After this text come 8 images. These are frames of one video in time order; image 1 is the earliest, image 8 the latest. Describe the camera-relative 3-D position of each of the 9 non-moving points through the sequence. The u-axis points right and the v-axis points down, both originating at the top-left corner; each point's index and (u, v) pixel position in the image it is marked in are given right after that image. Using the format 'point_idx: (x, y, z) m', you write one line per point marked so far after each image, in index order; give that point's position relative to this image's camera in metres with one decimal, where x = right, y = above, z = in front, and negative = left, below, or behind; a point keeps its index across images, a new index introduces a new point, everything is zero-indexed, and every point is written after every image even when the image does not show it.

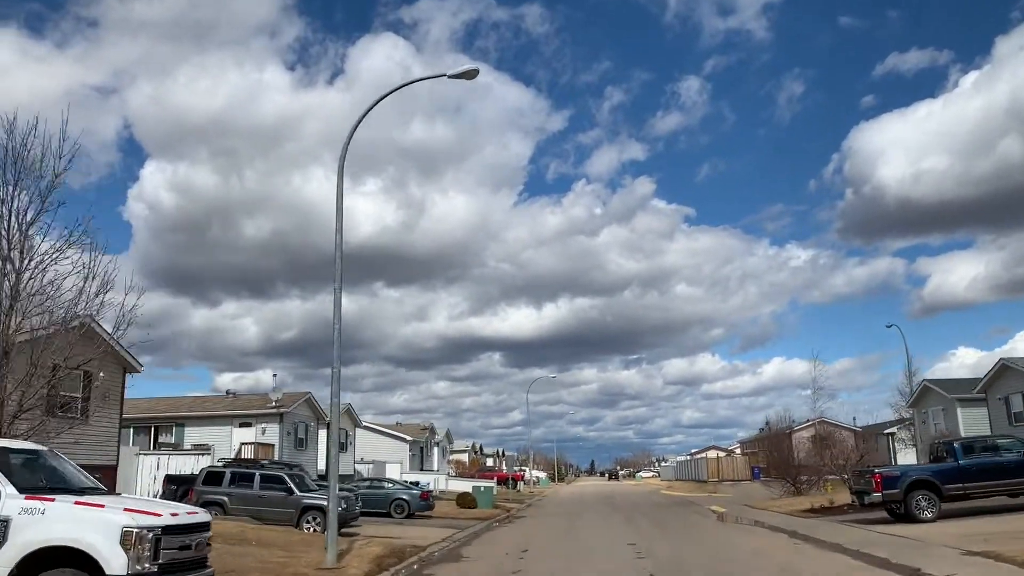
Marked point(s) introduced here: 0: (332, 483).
0: (-3.4, -3.6, +14.5) m
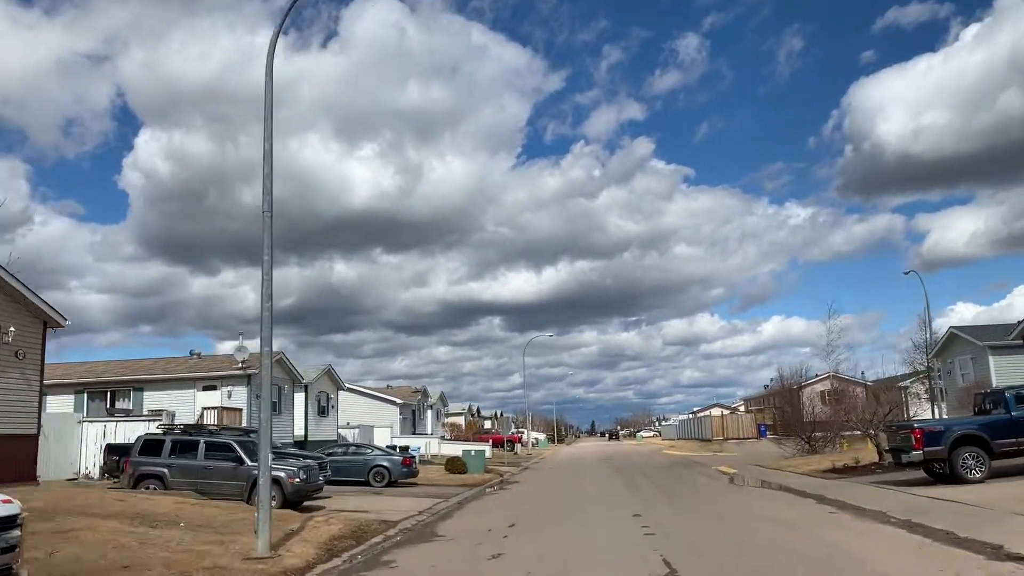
0: (-3.8, -2.4, +11.6) m
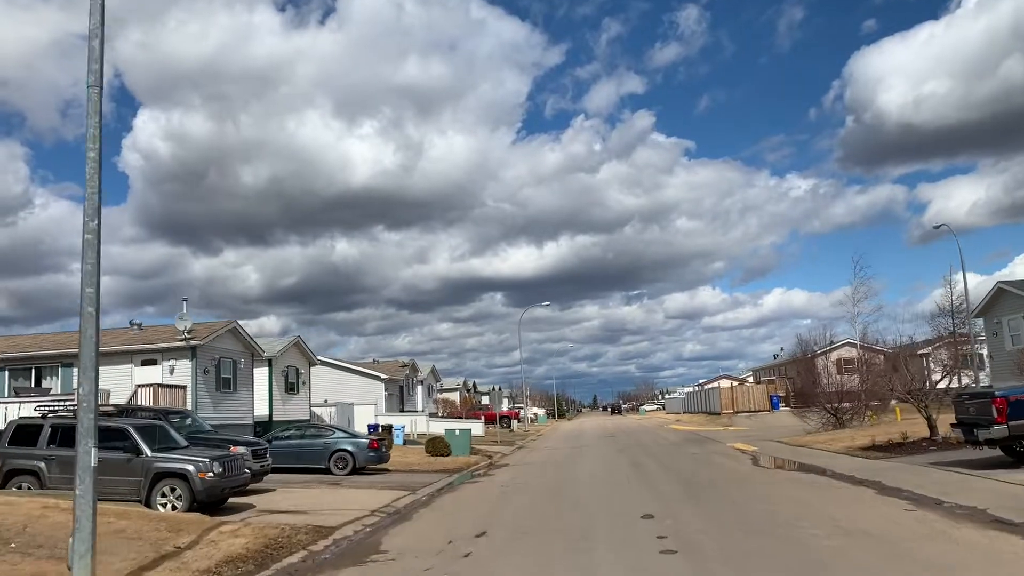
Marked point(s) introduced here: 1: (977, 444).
0: (-4.3, -1.5, +7.7) m
1: (+9.8, -3.3, +16.2) m
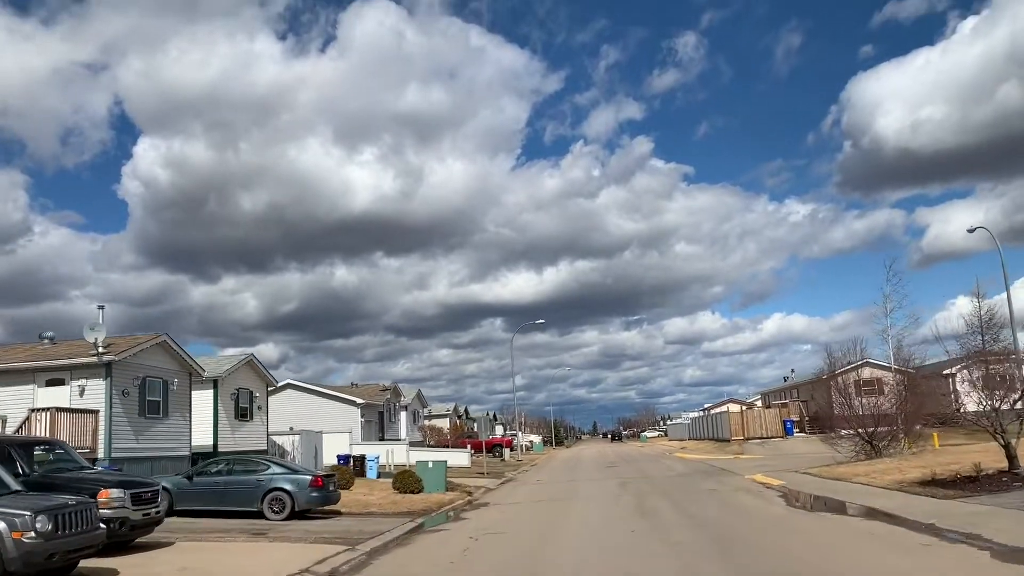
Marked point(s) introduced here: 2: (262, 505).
0: (-4.8, -1.1, +3.5) m
1: (+9.2, -3.0, +12.0) m
2: (-5.9, -5.1, +18.1) m
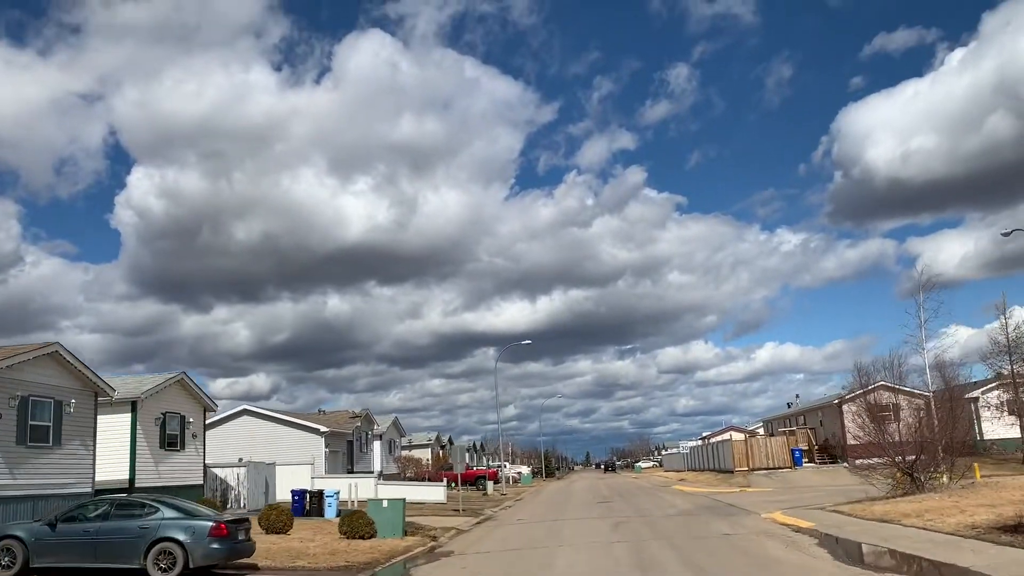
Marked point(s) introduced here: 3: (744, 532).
0: (-5.4, -0.3, -0.6) m
1: (+8.6, -2.6, +7.9) m
2: (-6.6, -4.9, +13.8) m
3: (+5.7, -6.0, +18.9) m
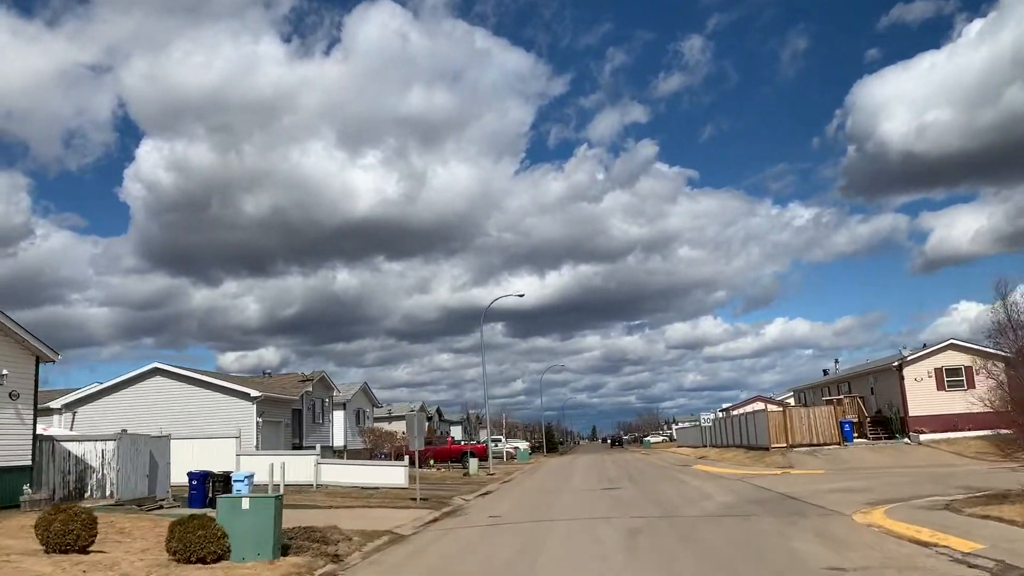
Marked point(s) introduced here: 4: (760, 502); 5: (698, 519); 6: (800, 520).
0: (-6.5, +1.3, -9.0) m
1: (+7.6, -0.7, -0.6) m
2: (-7.5, -2.8, +5.5) m
3: (+4.8, -3.8, +10.5) m
4: (+6.2, -5.4, +19.3) m
5: (+4.0, -5.0, +16.6) m
6: (+5.9, -4.7, +15.7) m
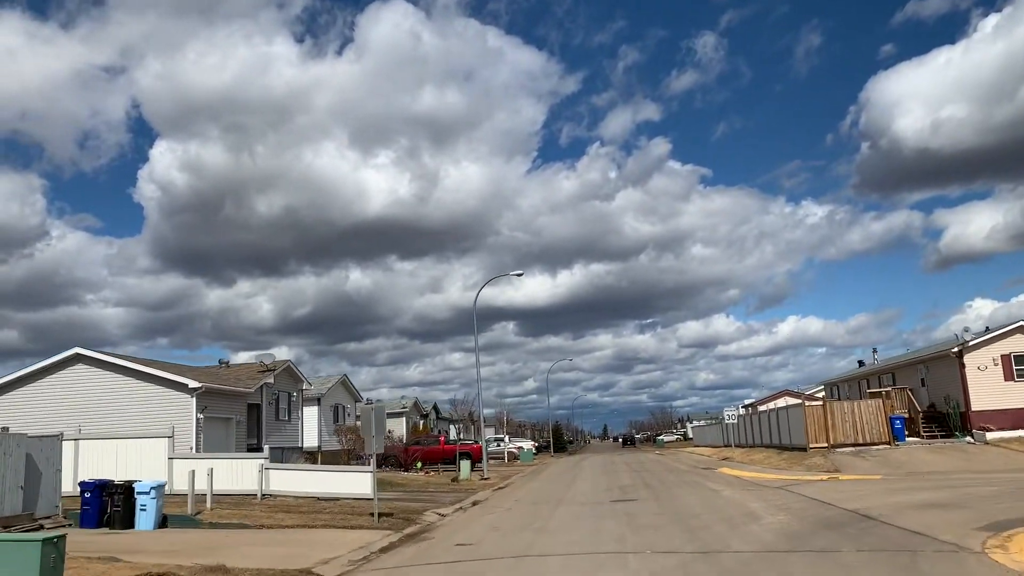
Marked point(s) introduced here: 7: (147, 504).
0: (-7.4, +2.3, -14.2) m
1: (+6.8, +0.3, -6.0) m
2: (-8.2, -1.8, +0.4) m
3: (+4.2, -2.7, +5.2) m
4: (+5.7, -4.3, +14.0) m
5: (+3.5, -3.9, +11.3) m
6: (+5.4, -3.6, +10.3) m
7: (-8.4, -4.8, +17.5) m
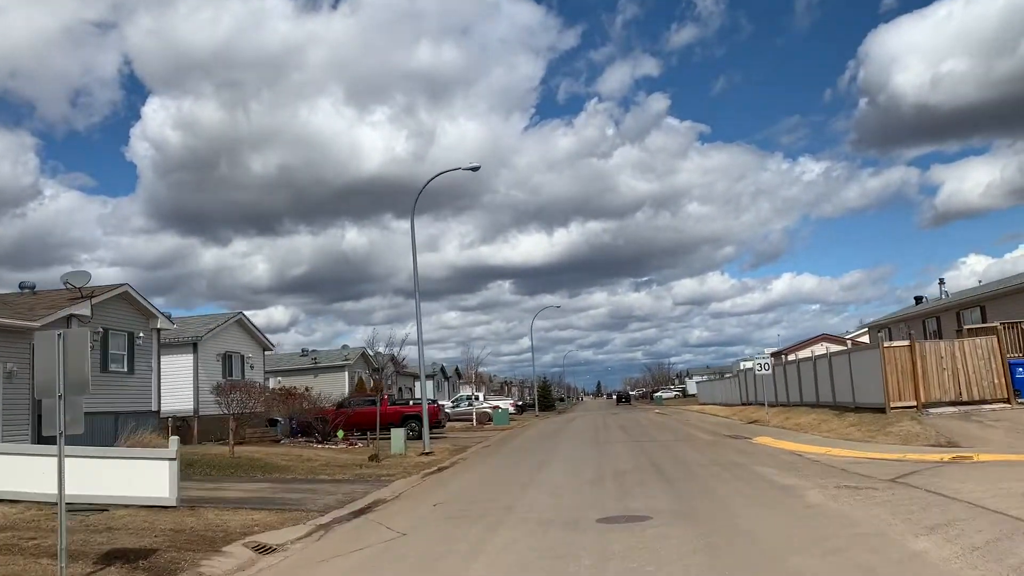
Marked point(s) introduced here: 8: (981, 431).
0: (-8.7, +3.0, -25.1) m
1: (+5.4, +1.5, -16.7) m
2: (-9.6, -0.3, -10.3) m
3: (+2.8, -0.9, -5.4) m
4: (+4.3, -2.0, +3.5) m
5: (+2.0, -1.8, +0.8) m
6: (+4.0, -1.6, -0.2) m
7: (-9.9, -2.4, +7.0) m
8: (+12.2, -3.7, +19.9) m
